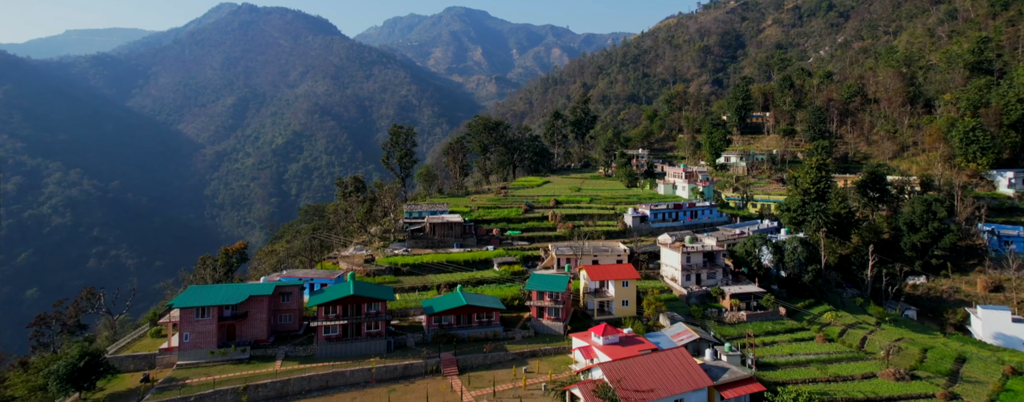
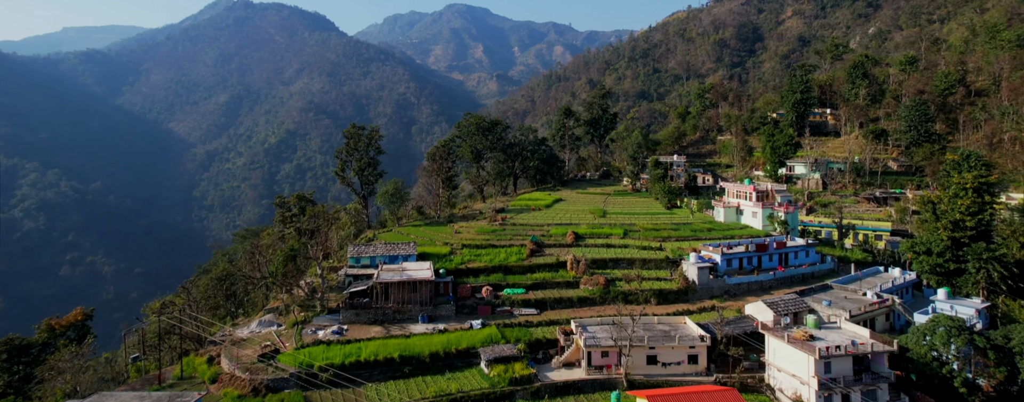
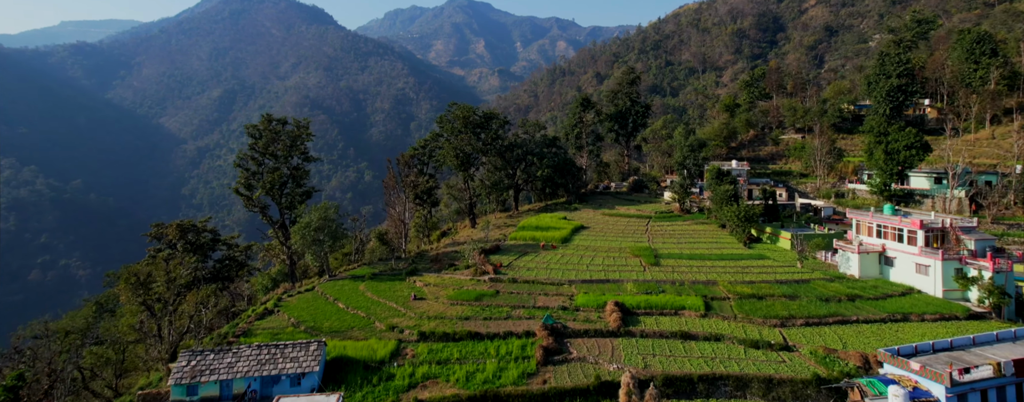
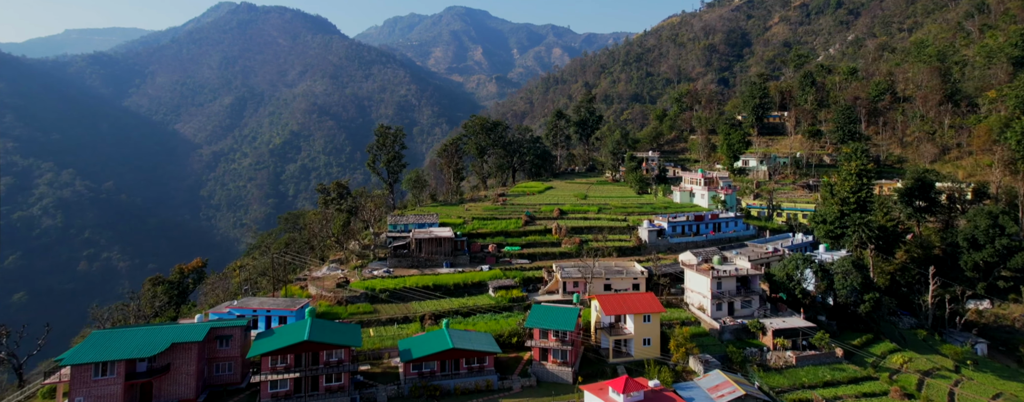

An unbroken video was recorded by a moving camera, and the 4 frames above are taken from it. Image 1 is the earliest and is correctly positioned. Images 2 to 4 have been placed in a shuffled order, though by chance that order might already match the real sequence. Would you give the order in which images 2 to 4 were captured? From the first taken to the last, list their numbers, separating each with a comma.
4, 2, 3
